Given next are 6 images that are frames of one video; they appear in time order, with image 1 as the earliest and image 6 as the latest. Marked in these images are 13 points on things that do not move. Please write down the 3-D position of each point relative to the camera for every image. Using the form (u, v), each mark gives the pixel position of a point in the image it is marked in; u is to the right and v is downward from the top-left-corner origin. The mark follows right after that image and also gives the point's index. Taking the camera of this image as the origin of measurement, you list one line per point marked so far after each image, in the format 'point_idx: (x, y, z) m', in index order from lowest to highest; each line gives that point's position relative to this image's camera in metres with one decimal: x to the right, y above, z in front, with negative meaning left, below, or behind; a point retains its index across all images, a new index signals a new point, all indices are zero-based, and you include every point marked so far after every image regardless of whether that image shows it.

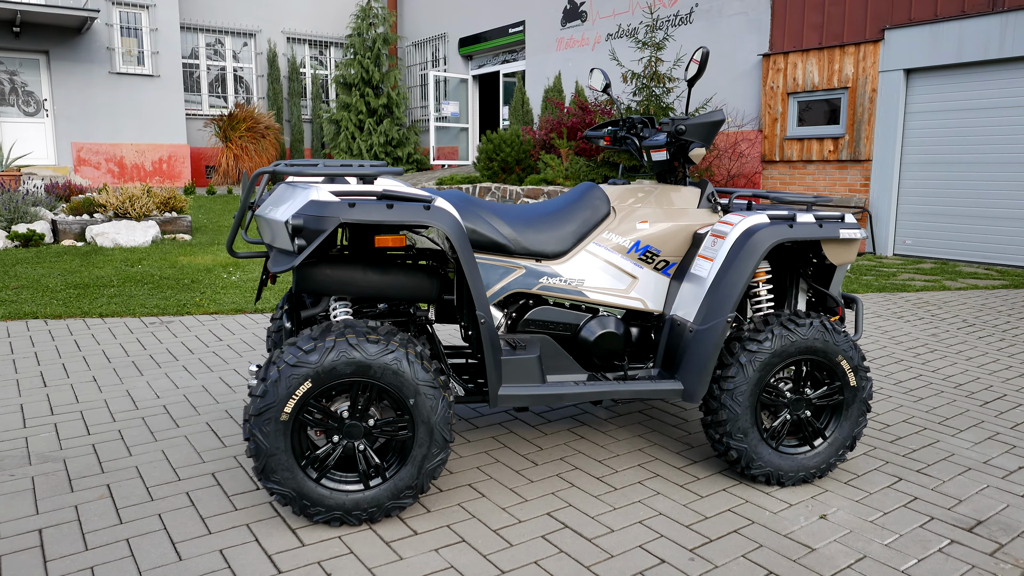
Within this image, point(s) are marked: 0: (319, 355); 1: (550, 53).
0: (-0.7, -0.3, +2.9) m
1: (+0.9, +5.5, +17.5) m
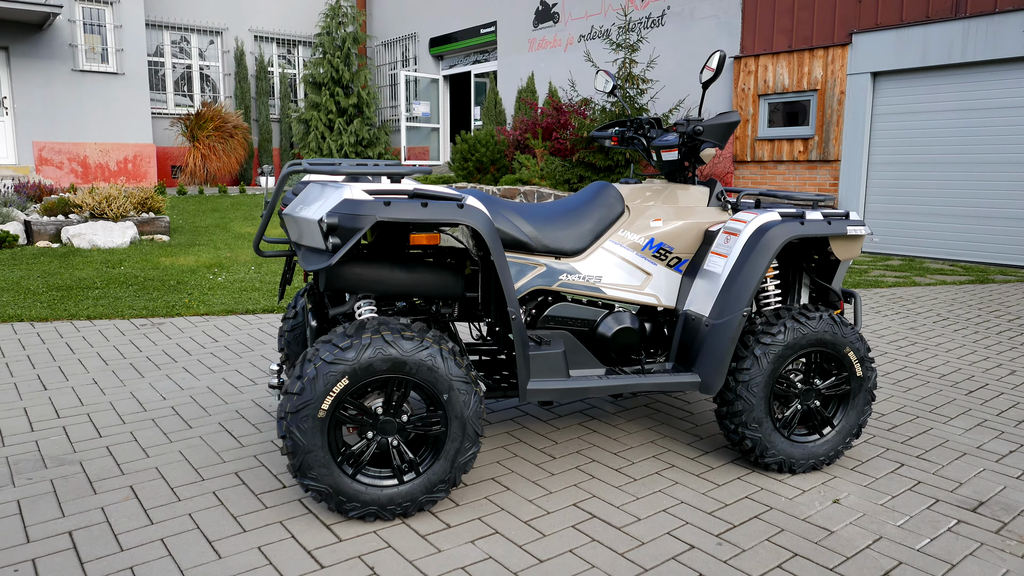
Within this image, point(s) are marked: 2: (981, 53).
0: (-0.6, -0.3, +2.9) m
1: (+0.2, +5.5, +17.6) m
2: (+6.6, +3.3, +10.6) m
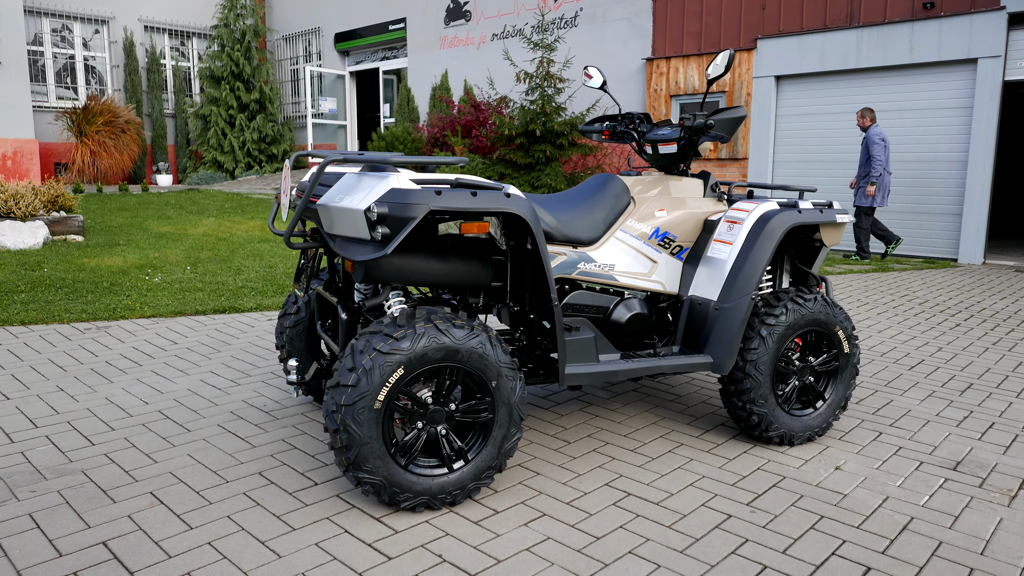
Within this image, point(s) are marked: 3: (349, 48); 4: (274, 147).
0: (-0.4, -0.2, +2.9) m
1: (-1.8, +5.5, +17.6) m
2: (+5.5, +3.5, +11.6) m
3: (-4.3, +6.4, +19.9) m
4: (-6.3, +3.8, +19.9) m
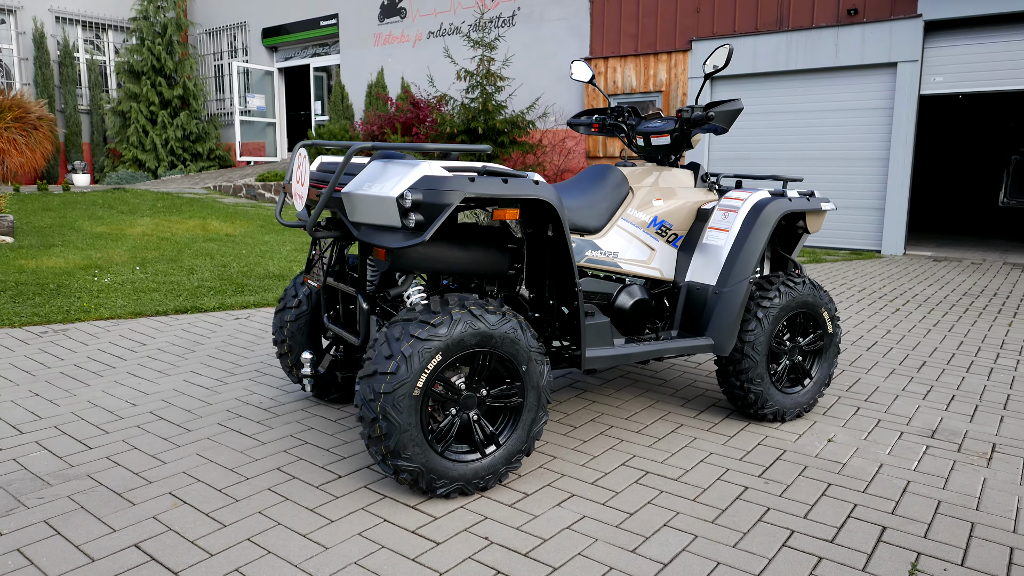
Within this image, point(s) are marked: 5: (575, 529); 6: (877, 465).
0: (-0.3, -0.2, +3.0) m
1: (-3.3, +5.5, +17.4) m
2: (+4.7, +3.7, +12.1) m
3: (-6.1, +6.3, +19.4) m
4: (-8.0, +3.7, +19.2) m
5: (+0.2, -0.9, +2.9) m
6: (+1.8, -0.9, +3.6) m
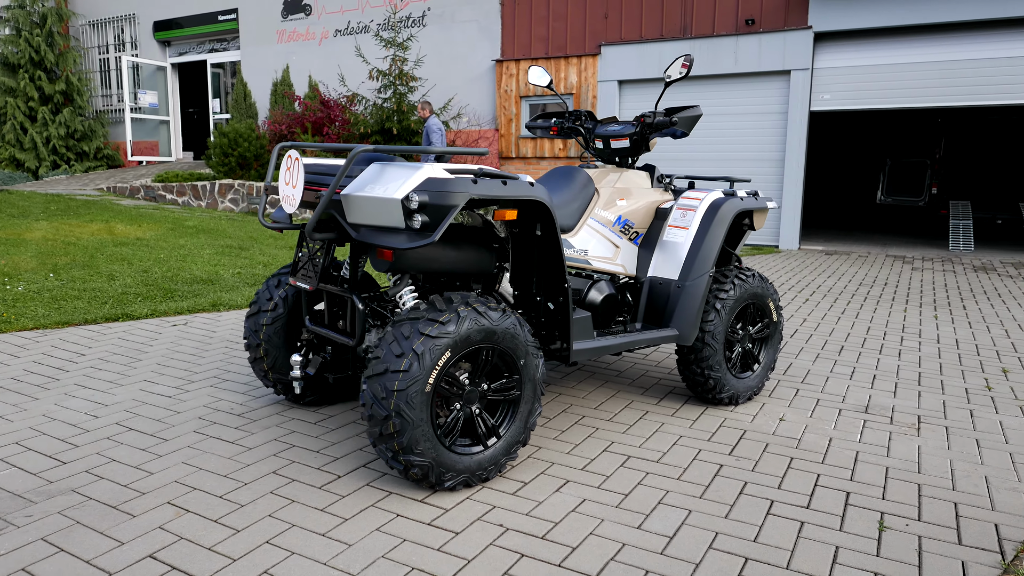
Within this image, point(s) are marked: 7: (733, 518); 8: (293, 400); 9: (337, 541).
0: (-0.2, -0.2, +3.1) m
1: (-5.4, +5.5, +16.9) m
2: (+3.3, +3.8, +12.8) m
3: (-8.4, +6.2, +18.5) m
4: (-10.3, +3.5, +18.1) m
5: (+0.3, -0.9, +3.1) m
6: (+1.7, -0.8, +4.0) m
7: (+0.9, -1.0, +3.1) m
8: (-1.2, -0.6, +4.1) m
9: (-0.7, -0.9, +2.8) m
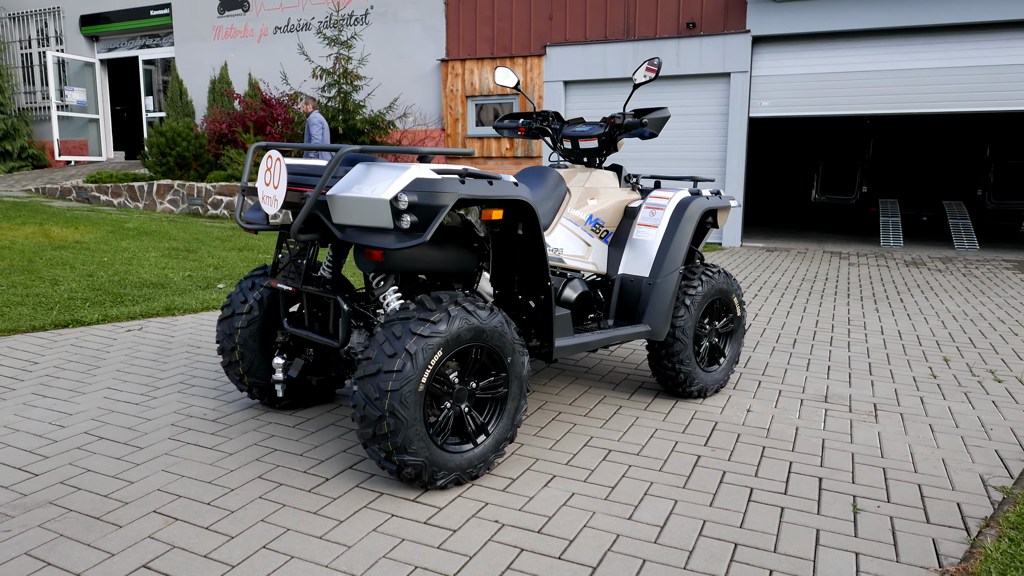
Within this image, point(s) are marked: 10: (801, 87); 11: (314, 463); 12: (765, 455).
0: (-0.3, -0.2, +3.1) m
1: (-6.7, +5.4, +16.4) m
2: (+2.4, +3.8, +13.1) m
3: (-9.8, +6.1, +17.8) m
4: (-11.6, +3.3, +17.2) m
5: (+0.3, -0.9, +3.2) m
6: (+1.6, -0.8, +4.2) m
7: (+0.9, -0.9, +3.2) m
8: (-1.3, -0.6, +4.1) m
9: (-0.7, -0.9, +2.8) m
10: (+4.7, +3.3, +12.3) m
11: (-0.9, -0.8, +3.4) m
12: (+1.3, -0.8, +3.8) m
